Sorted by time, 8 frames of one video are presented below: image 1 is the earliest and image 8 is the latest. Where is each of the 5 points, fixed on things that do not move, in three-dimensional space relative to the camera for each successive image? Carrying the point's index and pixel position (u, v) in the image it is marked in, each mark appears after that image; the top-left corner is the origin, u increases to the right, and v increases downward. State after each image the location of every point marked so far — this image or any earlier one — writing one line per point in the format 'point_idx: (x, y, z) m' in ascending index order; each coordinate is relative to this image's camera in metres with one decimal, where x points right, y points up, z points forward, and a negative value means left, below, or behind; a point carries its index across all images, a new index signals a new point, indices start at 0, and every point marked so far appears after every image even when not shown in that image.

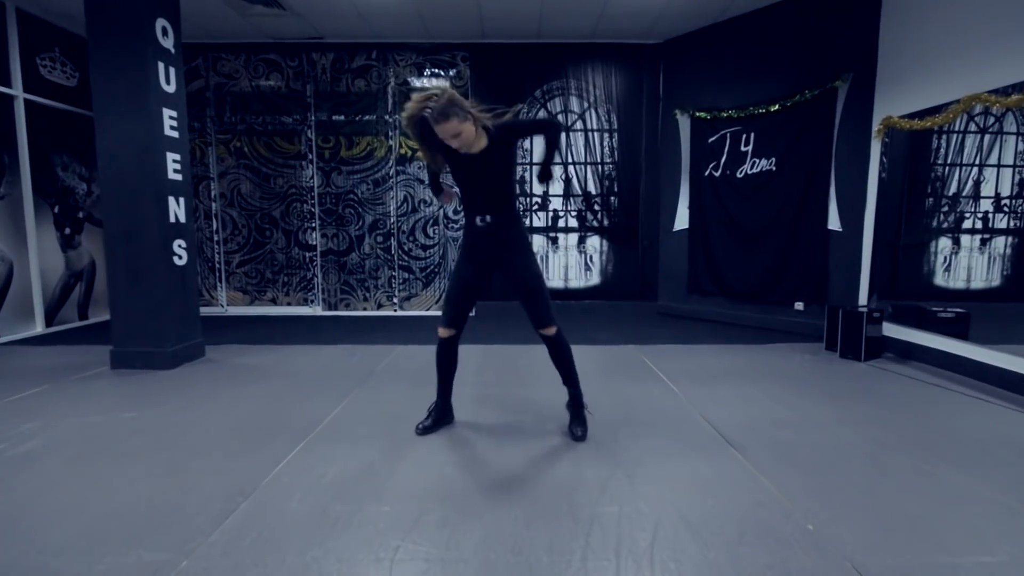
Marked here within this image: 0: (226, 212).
0: (-1.8, +0.5, +5.2) m
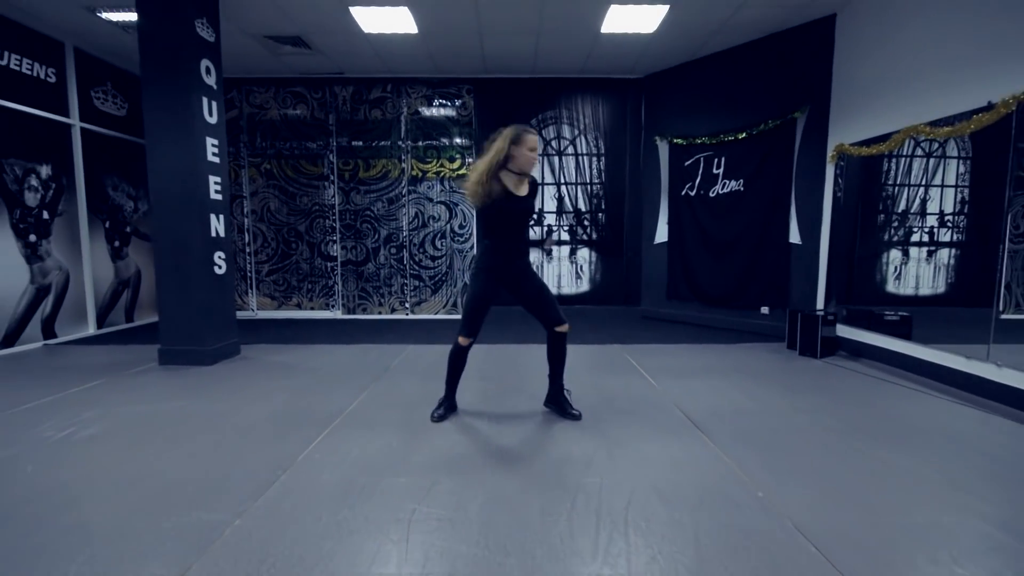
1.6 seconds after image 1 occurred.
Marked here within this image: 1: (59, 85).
0: (-1.8, +0.4, +5.8) m
1: (-2.6, +1.2, +4.8) m
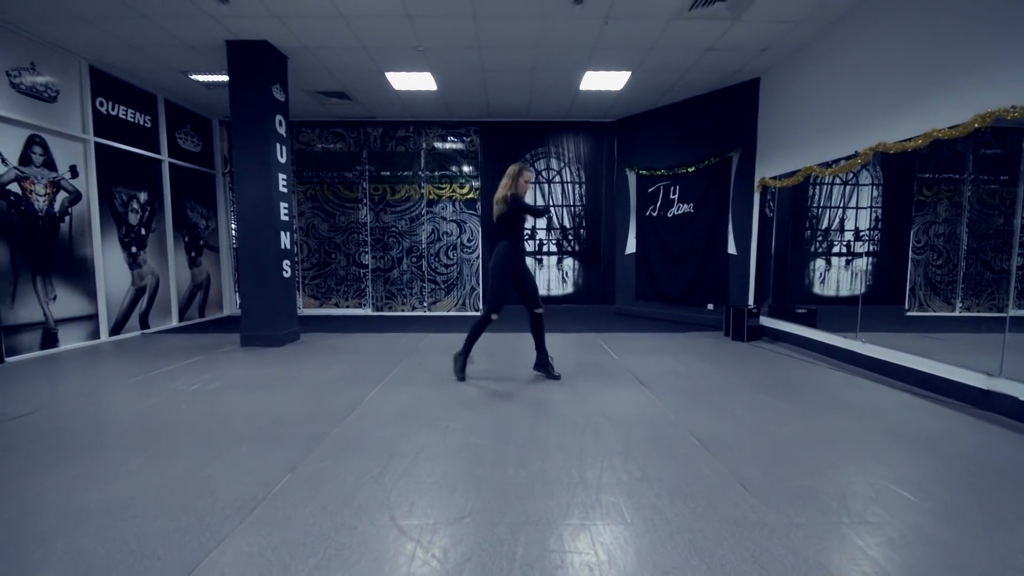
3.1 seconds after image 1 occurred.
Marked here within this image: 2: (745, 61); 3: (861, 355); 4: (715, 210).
0: (-1.8, +0.4, +7.1) m
1: (-2.6, +1.2, +6.1) m
2: (+1.5, +1.4, +5.3) m
3: (+1.9, -0.4, +4.5) m
4: (+1.5, +0.6, +6.0) m
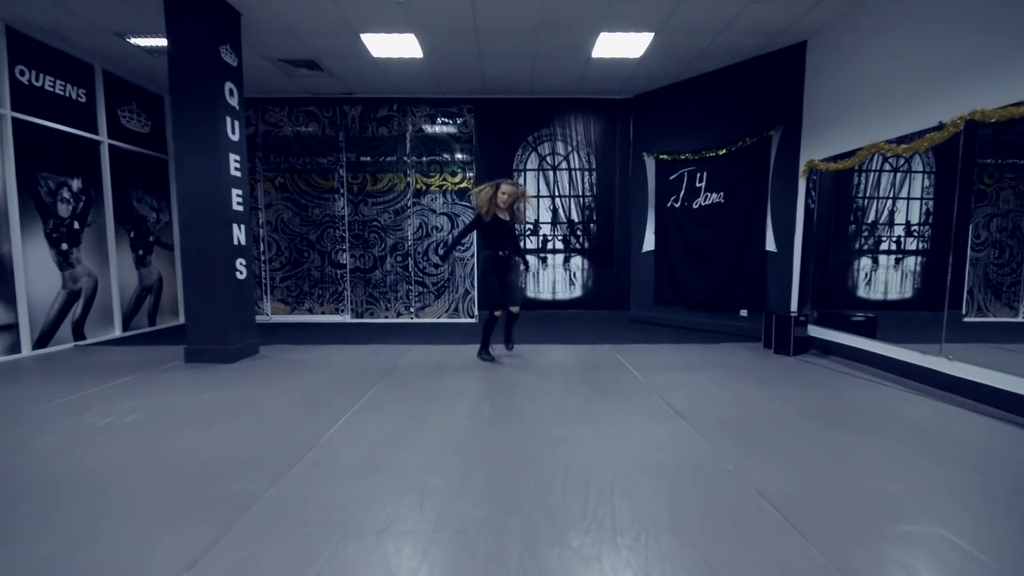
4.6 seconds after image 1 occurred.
0: (-1.8, +0.4, +6.1) m
1: (-2.6, +1.1, +5.2) m
2: (+1.5, +1.4, +4.4) m
3: (+1.9, -0.4, +3.6) m
4: (+1.5, +0.6, +5.1) m
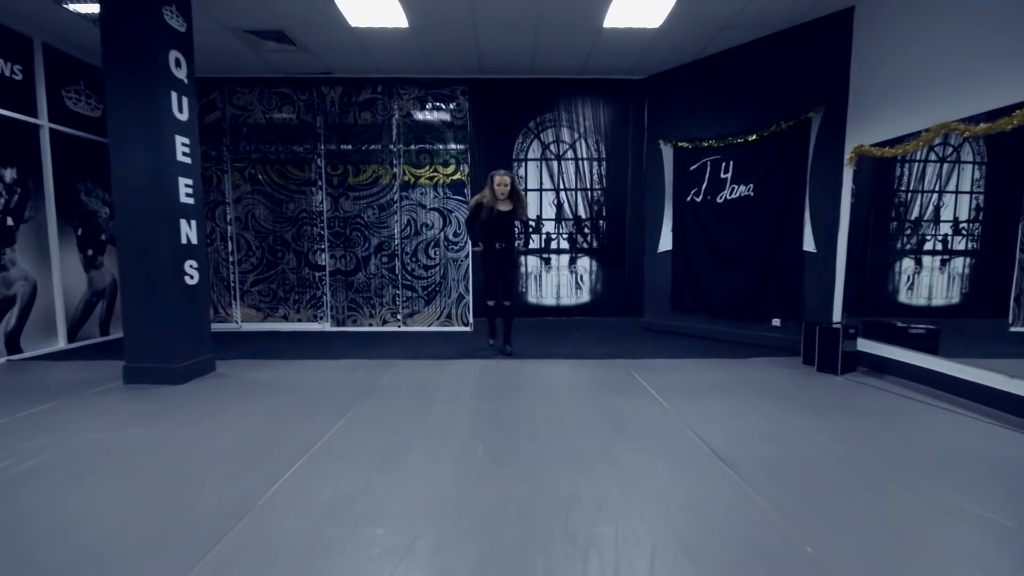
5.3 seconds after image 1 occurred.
0: (-1.8, +0.4, +5.5) m
1: (-2.6, +1.1, +4.5) m
2: (+1.5, +1.4, +3.7) m
3: (+1.9, -0.4, +3.0) m
4: (+1.5, +0.5, +4.5) m
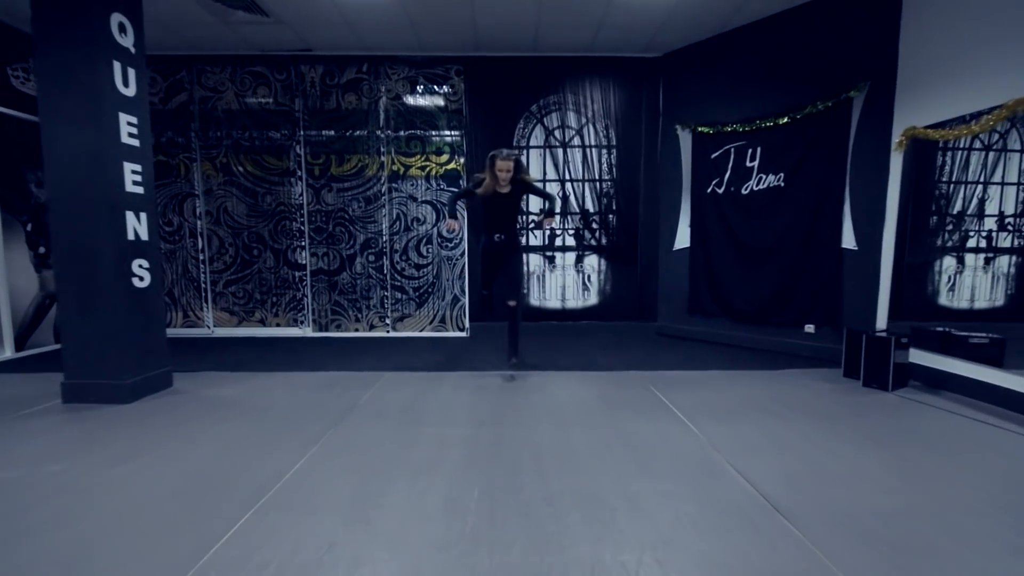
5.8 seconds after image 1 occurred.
0: (-1.8, +0.3, +5.0) m
1: (-2.6, +1.1, +4.0) m
2: (+1.5, +1.4, +3.2) m
3: (+1.9, -0.4, +2.5) m
4: (+1.5, +0.5, +4.0) m
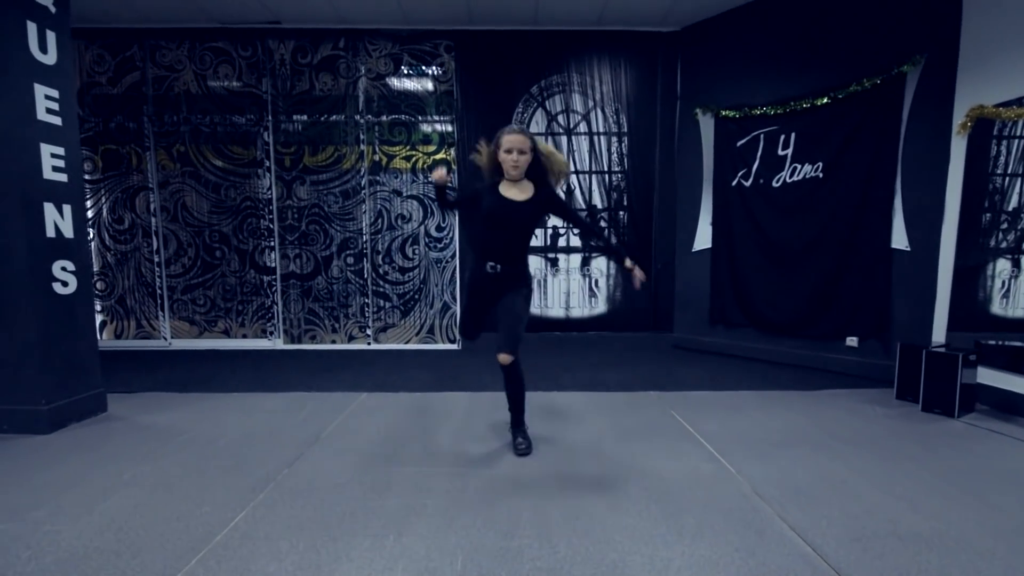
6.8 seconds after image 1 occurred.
0: (-1.8, +0.3, +4.4) m
1: (-2.6, +1.1, +3.5) m
2: (+1.5, +1.4, +2.7) m
3: (+1.9, -0.5, +1.9) m
4: (+1.5, +0.5, +3.4) m
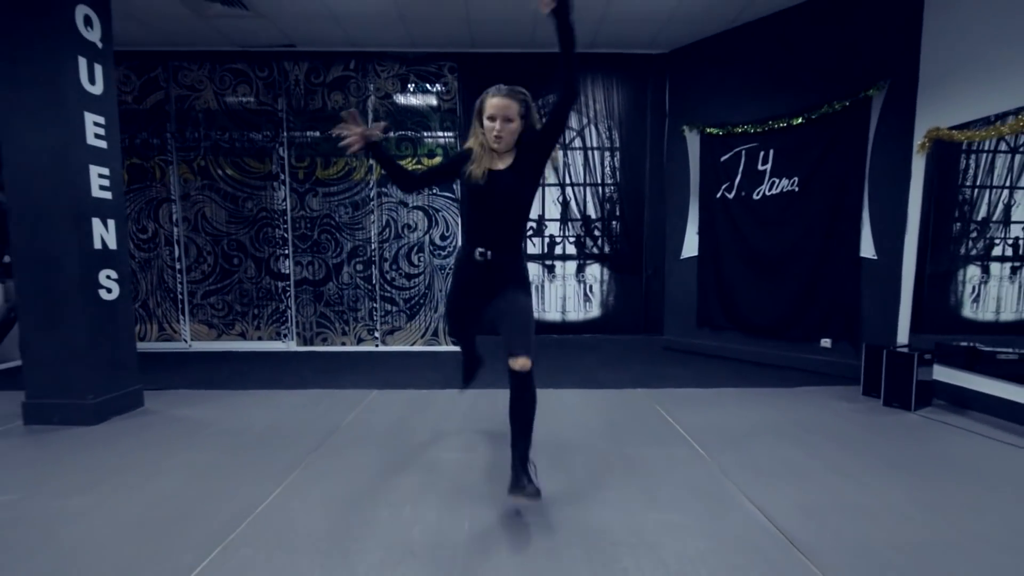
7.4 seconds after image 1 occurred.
0: (-1.8, +0.3, +4.7) m
1: (-2.6, +1.0, +3.7) m
2: (+1.5, +1.3, +3.0) m
3: (+1.9, -0.5, +2.2) m
4: (+1.5, +0.5, +3.7) m
